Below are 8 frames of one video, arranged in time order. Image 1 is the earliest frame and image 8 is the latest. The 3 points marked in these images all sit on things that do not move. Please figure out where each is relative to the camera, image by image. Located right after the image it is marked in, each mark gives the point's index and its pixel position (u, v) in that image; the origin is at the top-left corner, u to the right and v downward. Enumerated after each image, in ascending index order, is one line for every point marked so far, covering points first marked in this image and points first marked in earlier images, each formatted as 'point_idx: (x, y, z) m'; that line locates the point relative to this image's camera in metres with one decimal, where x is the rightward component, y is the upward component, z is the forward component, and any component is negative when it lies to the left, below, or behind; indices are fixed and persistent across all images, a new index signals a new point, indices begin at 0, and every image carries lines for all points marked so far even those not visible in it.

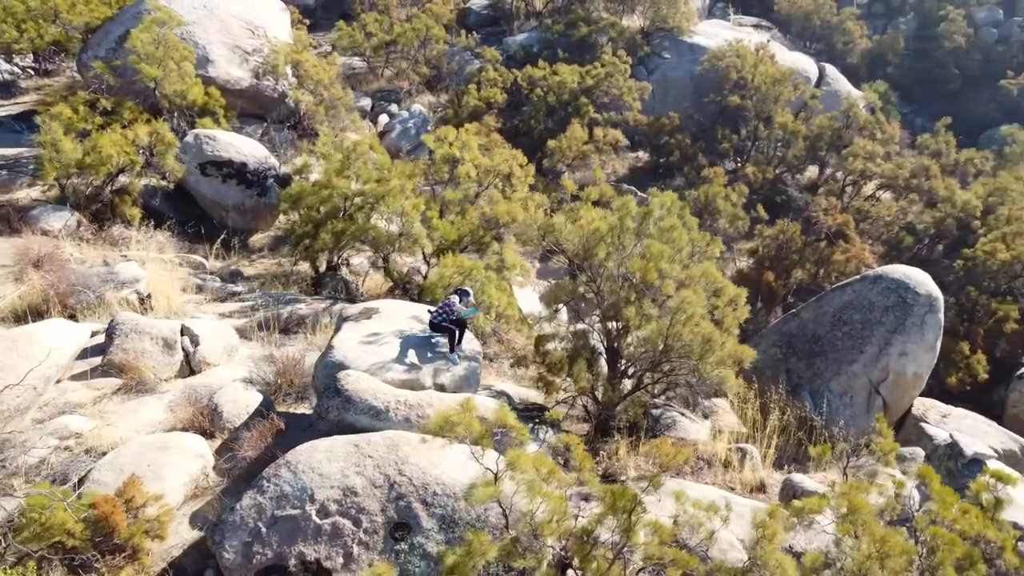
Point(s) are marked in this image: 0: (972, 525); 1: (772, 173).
0: (+2.4, -1.2, +4.2) m
1: (+4.6, +2.0, +14.2) m
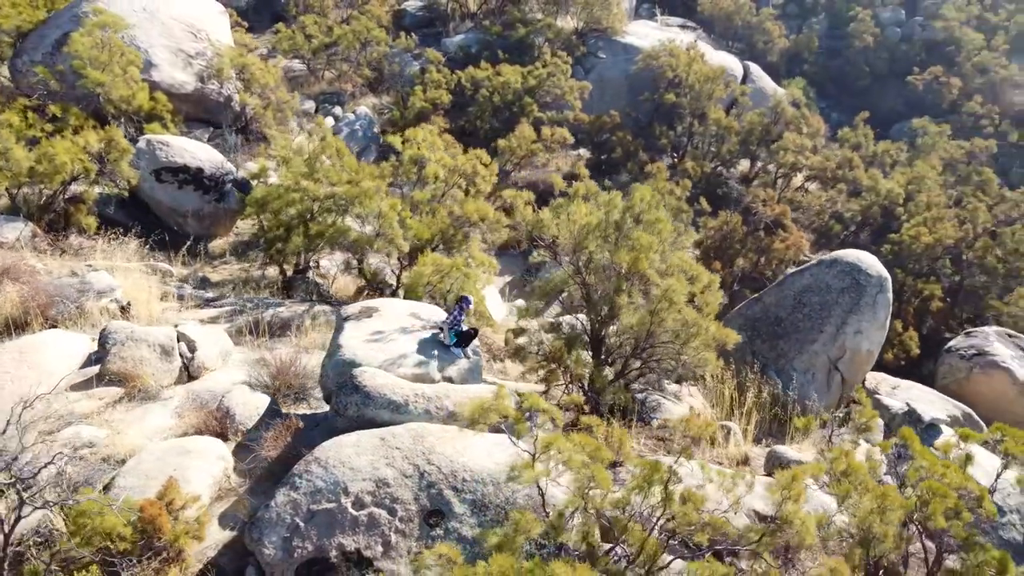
0: (+2.6, -1.1, +4.7) m
1: (+3.7, +2.2, +14.9) m
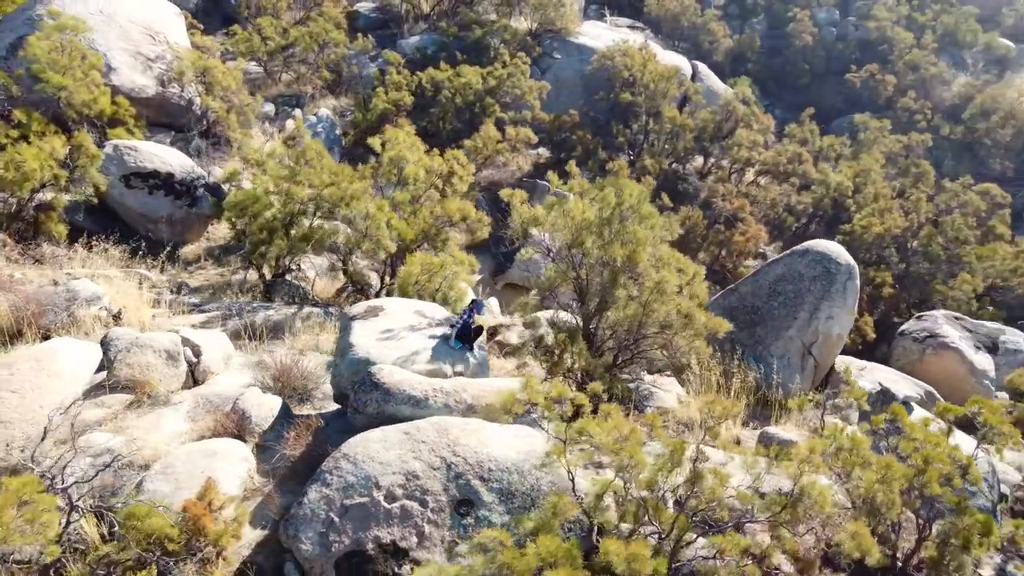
0: (+2.7, -1.0, +5.1) m
1: (+3.0, +2.4, +15.3) m
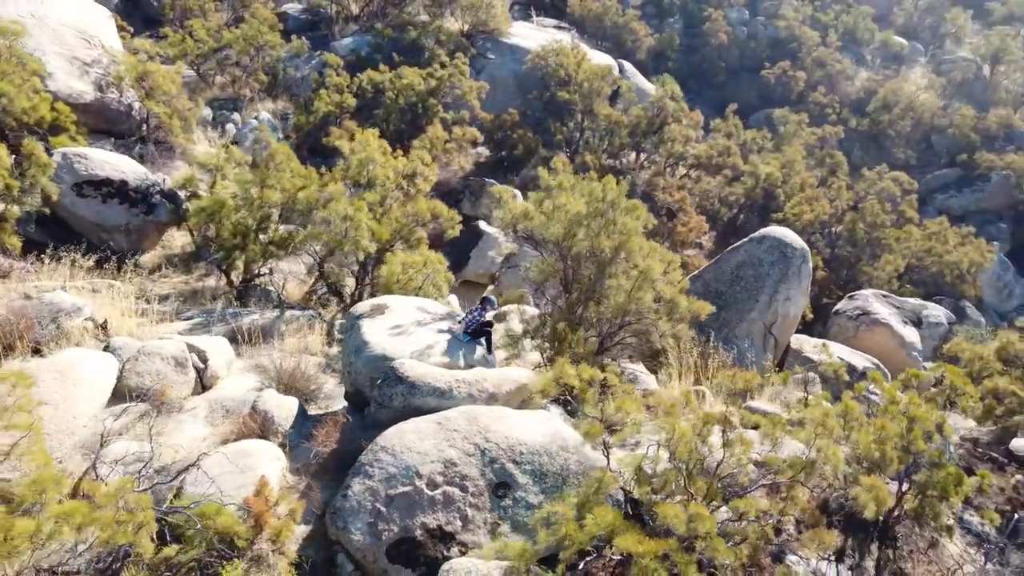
0: (+2.9, -0.8, +5.6) m
1: (+1.8, +2.5, +15.8) m
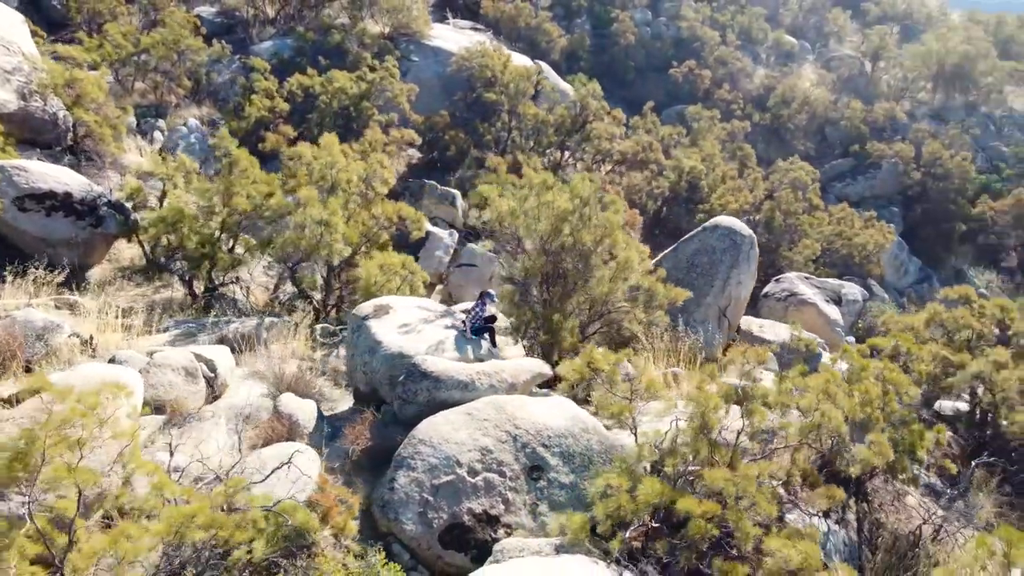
0: (+3.0, -0.7, +6.3) m
1: (+0.5, +2.6, +16.2) m
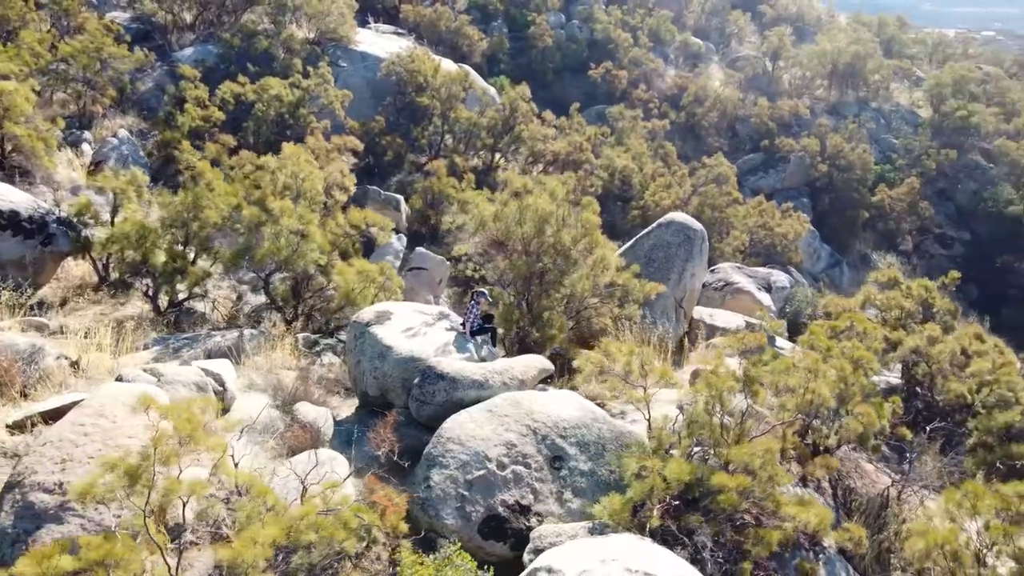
0: (+3.0, -0.5, +6.9) m
1: (-0.8, +2.6, +16.5) m
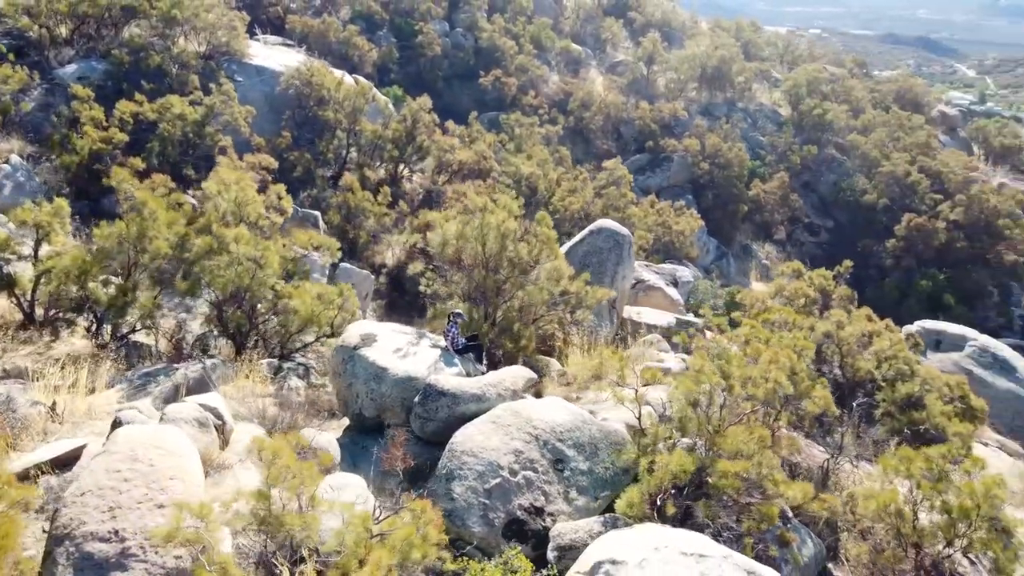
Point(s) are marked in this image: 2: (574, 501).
0: (+2.7, -0.5, +7.7) m
1: (-2.7, +2.4, +16.5) m
2: (+0.4, -1.5, +5.8) m
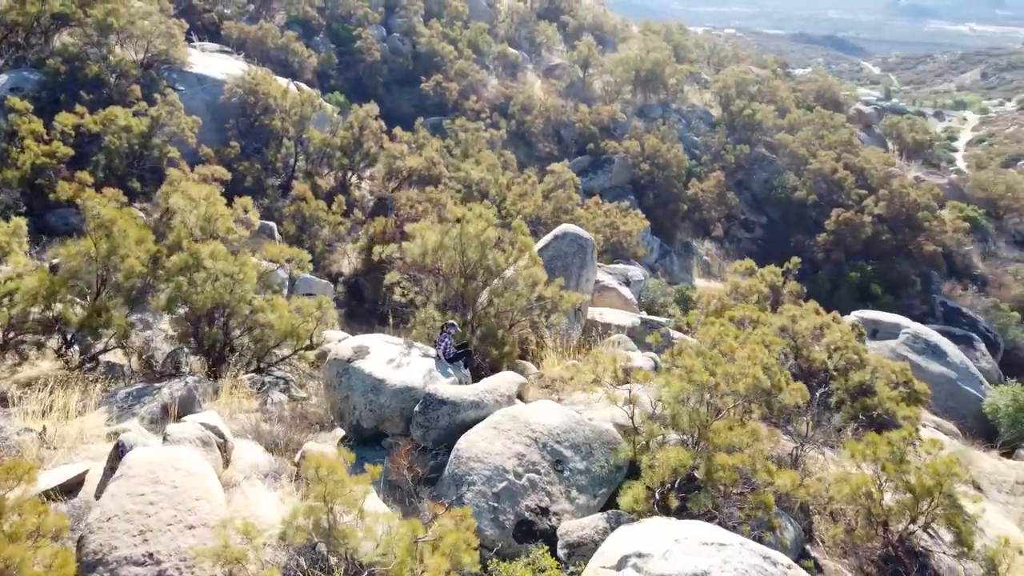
0: (+2.5, -0.5, +8.1) m
1: (-3.7, +2.2, +16.5) m
2: (+0.5, -1.6, +6.0) m
